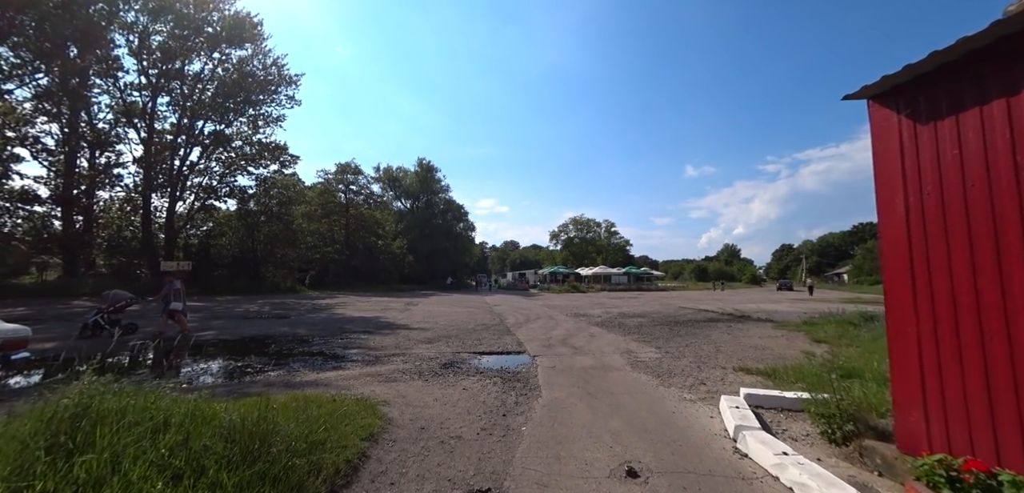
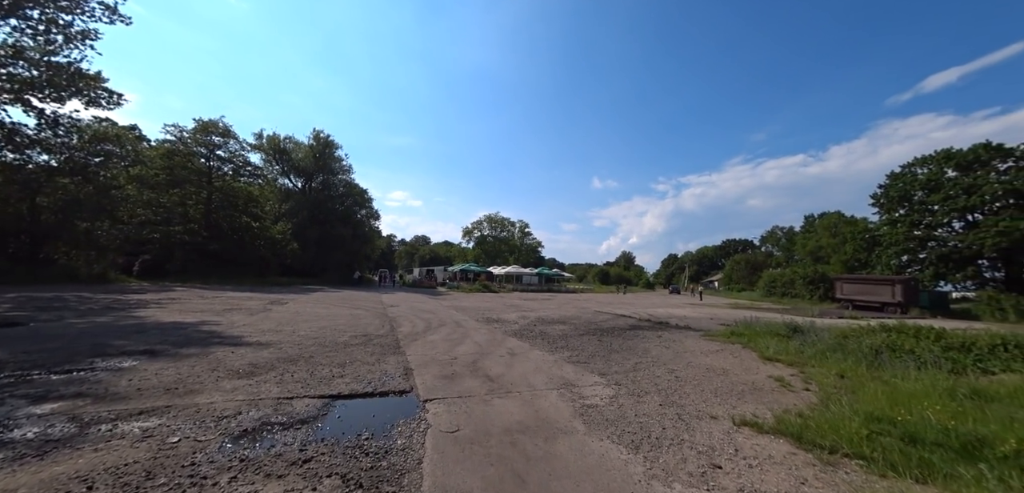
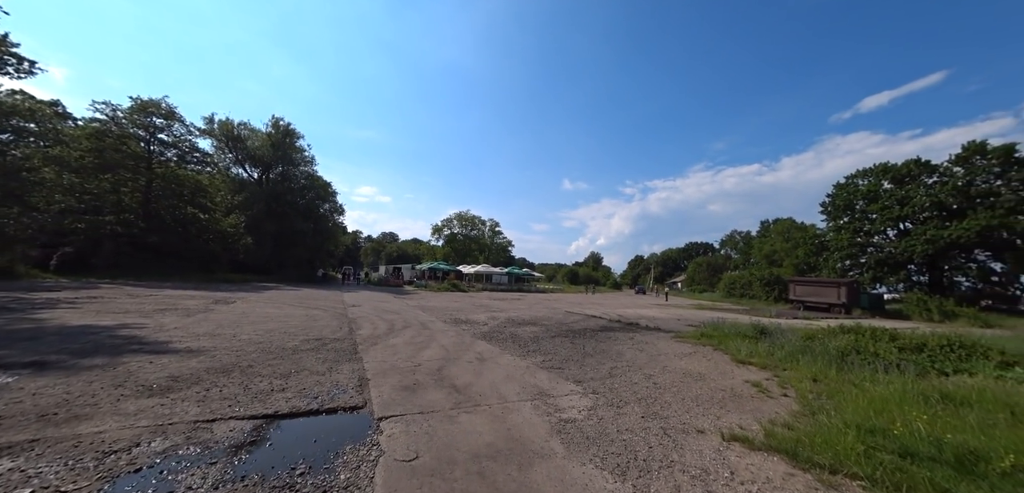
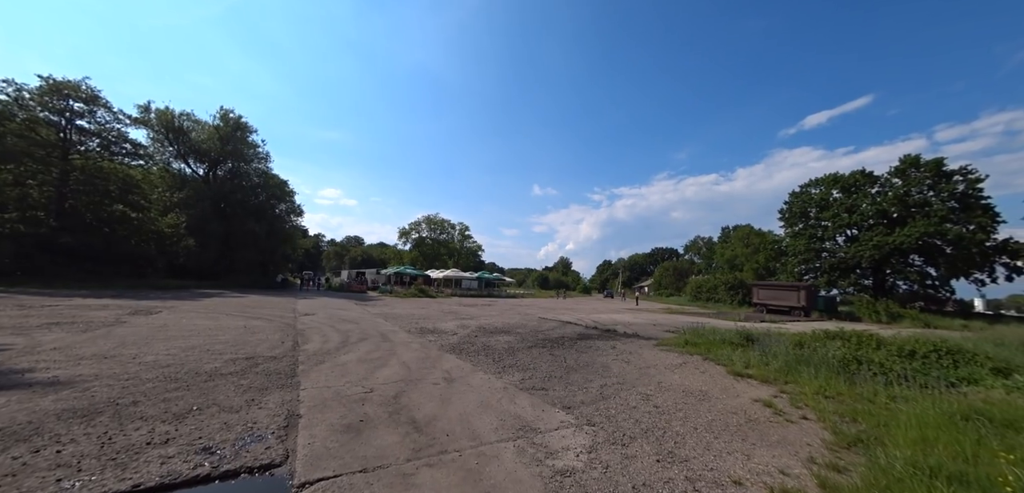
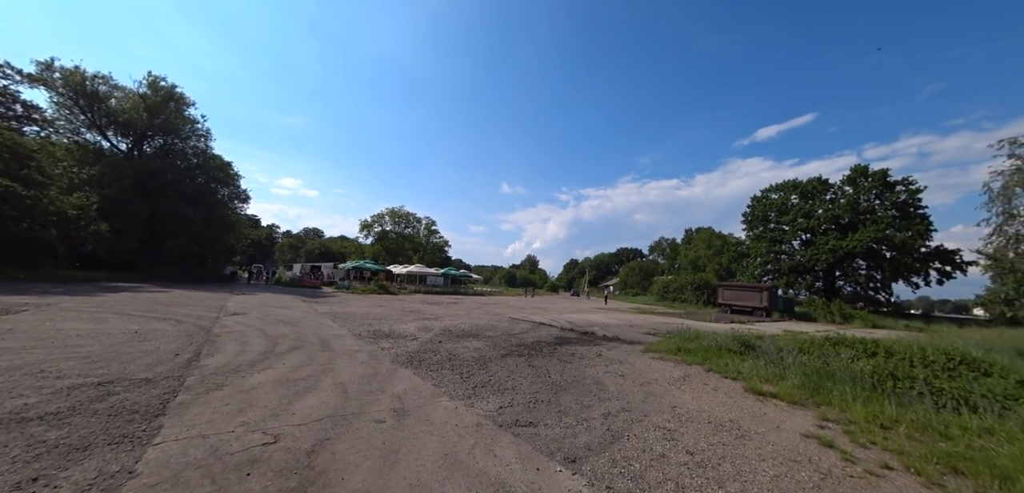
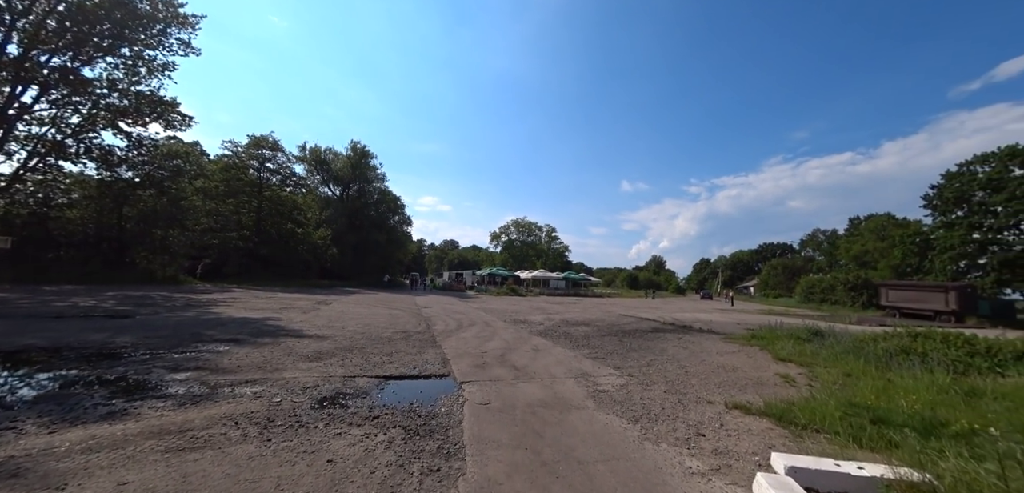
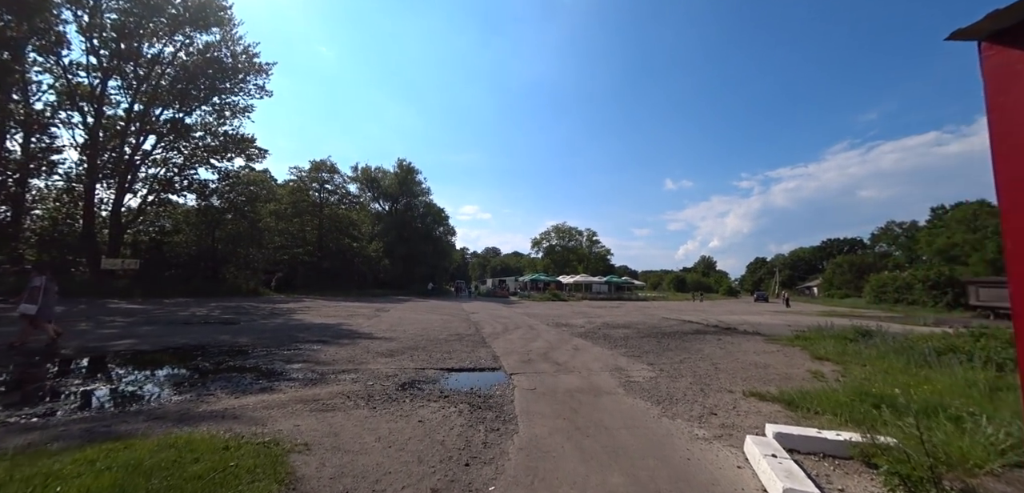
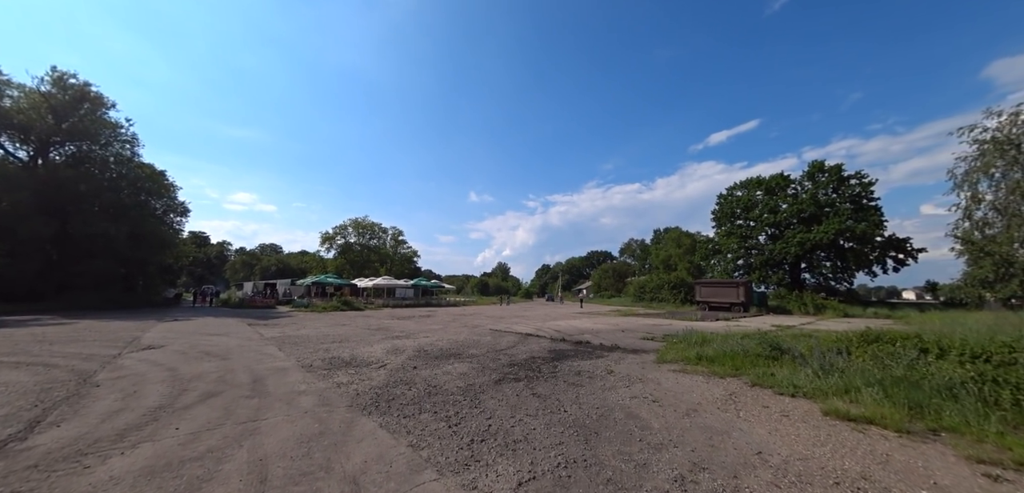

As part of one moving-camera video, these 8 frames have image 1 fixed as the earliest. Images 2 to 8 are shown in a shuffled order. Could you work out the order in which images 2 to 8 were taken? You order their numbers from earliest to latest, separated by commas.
7, 6, 2, 3, 4, 5, 8
